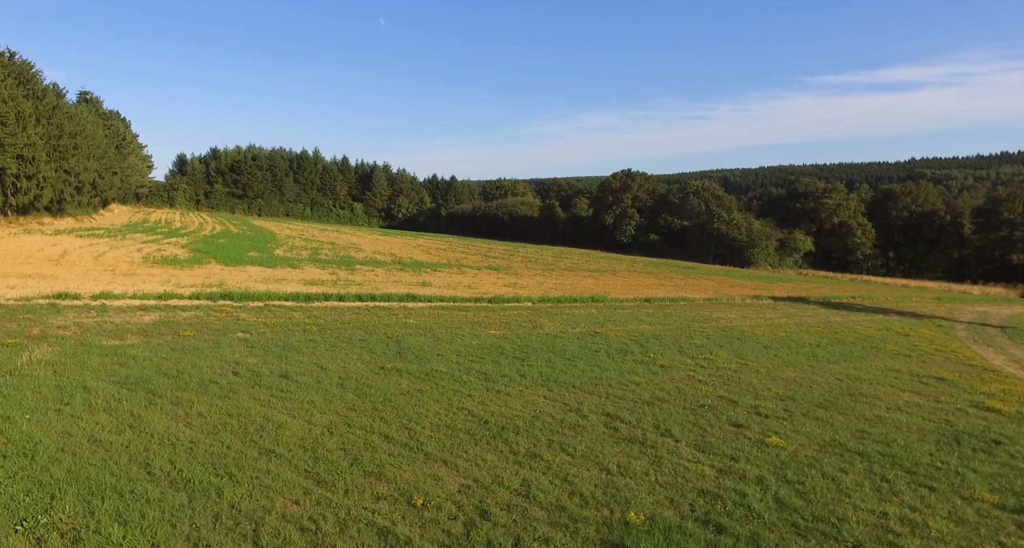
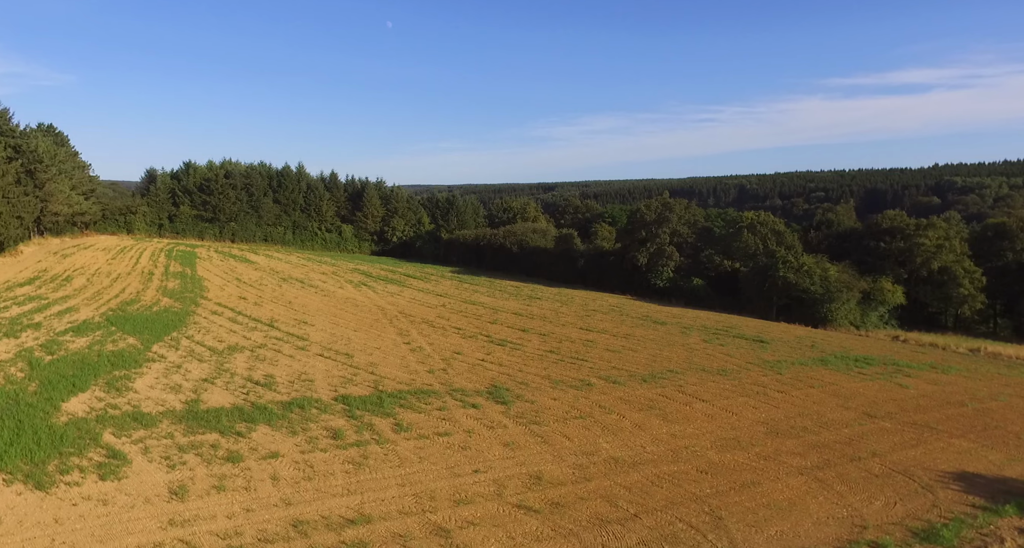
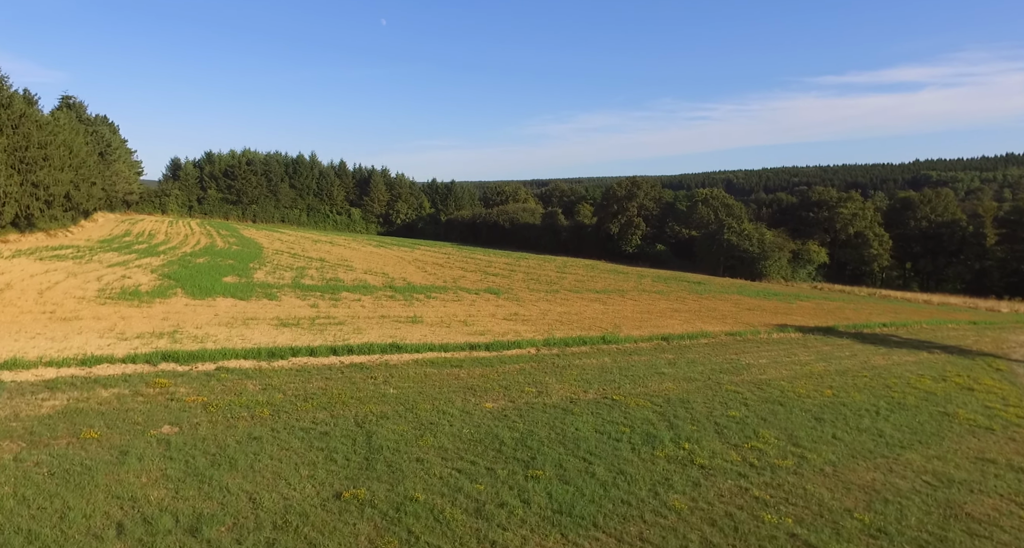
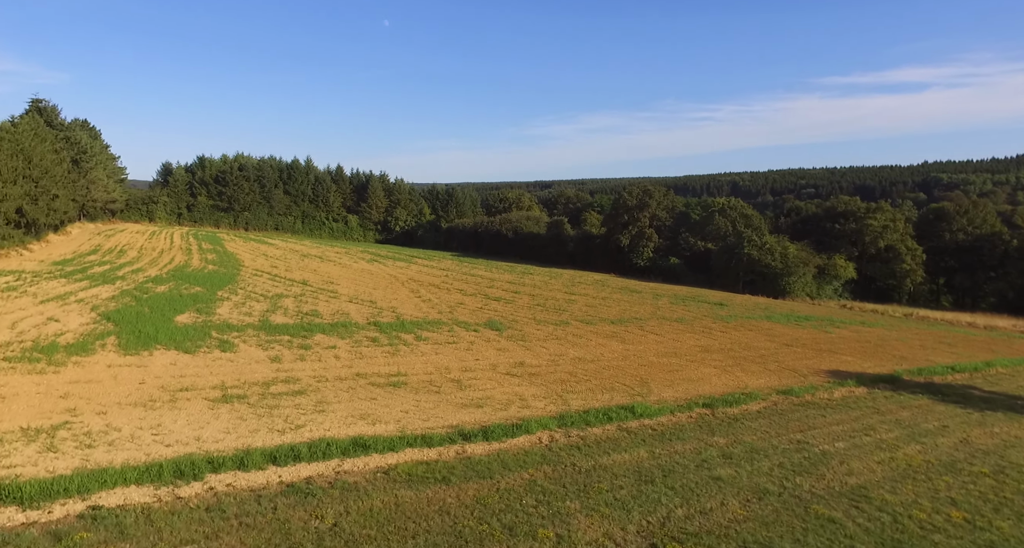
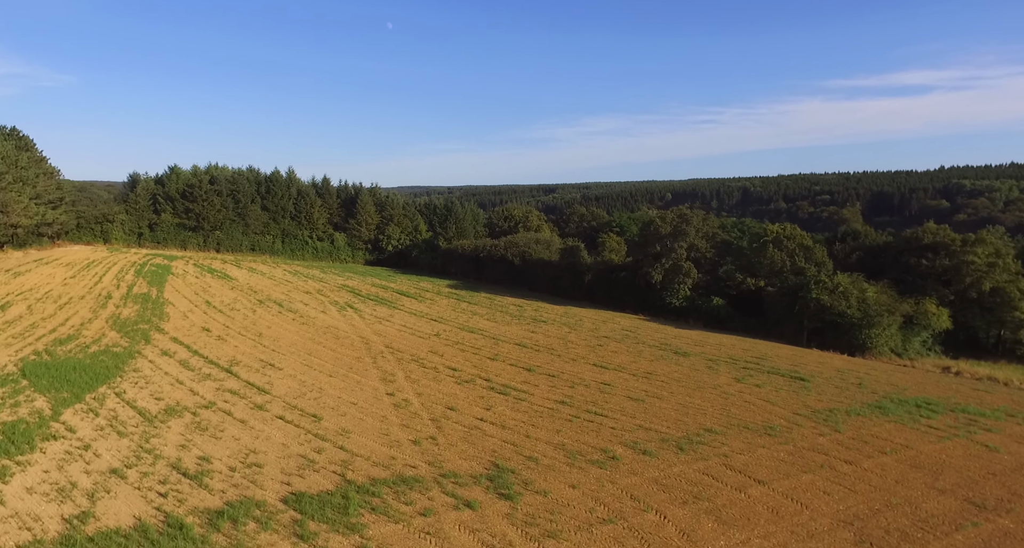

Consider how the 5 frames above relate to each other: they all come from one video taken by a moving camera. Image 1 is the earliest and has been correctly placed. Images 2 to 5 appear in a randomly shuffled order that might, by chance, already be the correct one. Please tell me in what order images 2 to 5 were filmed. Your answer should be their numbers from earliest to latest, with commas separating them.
3, 4, 2, 5
